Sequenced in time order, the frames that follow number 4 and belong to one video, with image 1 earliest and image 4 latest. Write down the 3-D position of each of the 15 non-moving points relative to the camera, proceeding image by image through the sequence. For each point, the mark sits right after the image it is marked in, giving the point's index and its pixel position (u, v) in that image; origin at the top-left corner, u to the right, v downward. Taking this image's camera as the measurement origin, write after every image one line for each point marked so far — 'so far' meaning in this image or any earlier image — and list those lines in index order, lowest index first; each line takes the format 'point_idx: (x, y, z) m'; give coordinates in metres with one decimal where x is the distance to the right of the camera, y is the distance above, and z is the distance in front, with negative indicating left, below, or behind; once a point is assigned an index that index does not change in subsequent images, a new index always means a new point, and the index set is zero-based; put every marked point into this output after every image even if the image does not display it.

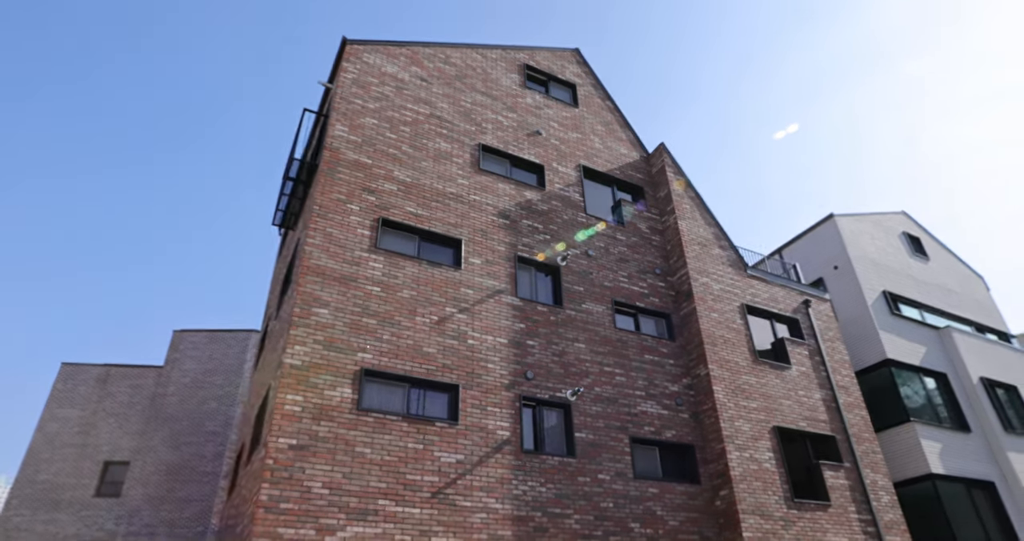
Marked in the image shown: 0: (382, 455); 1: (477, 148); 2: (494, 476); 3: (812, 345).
0: (-1.9, -2.6, +8.5) m
1: (-0.8, +2.7, +13.0) m
2: (-0.3, -3.2, +9.2) m
3: (+7.3, -1.8, +14.4) m
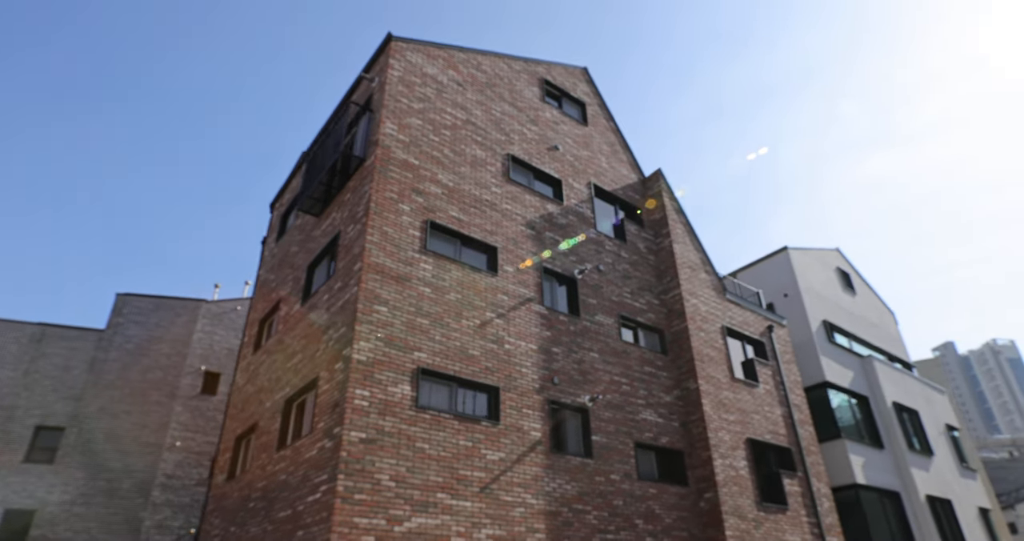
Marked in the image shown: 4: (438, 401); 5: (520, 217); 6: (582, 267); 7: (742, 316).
0: (-1.1, -2.7, +9.1) m
1: (-0.1, +2.6, +13.6) m
2: (+0.3, -3.4, +10.0) m
3: (+7.2, -2.6, +16.1) m
4: (-1.2, -2.1, +9.6) m
5: (+0.2, +1.2, +12.9) m
6: (+1.6, +0.1, +13.5) m
7: (+6.4, -1.3, +16.3) m
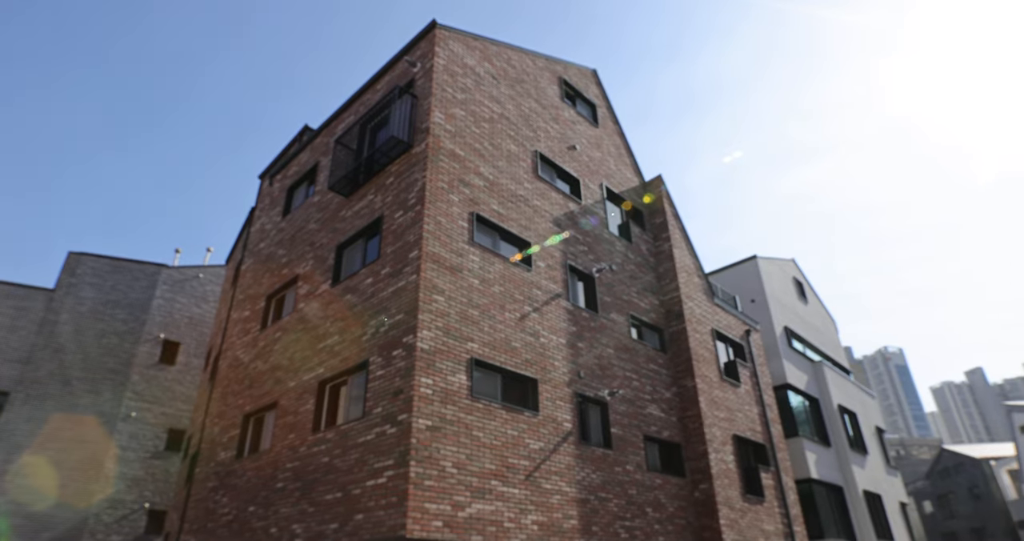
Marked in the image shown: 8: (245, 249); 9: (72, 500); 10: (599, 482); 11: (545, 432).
0: (-0.3, -2.7, +9.4) m
1: (+0.5, +2.7, +13.8) m
2: (+0.9, -3.4, +10.5) m
3: (+7.1, -2.9, +17.4) m
4: (-0.4, -2.0, +9.9) m
5: (+0.8, +1.3, +13.3) m
6: (+2.1, +0.1, +14.1) m
7: (+6.4, -1.5, +17.5) m
8: (-8.1, +0.7, +17.7) m
9: (-14.8, -7.7, +19.8) m
10: (+1.6, -4.0, +11.1) m
11: (+0.6, -2.9, +10.4) m
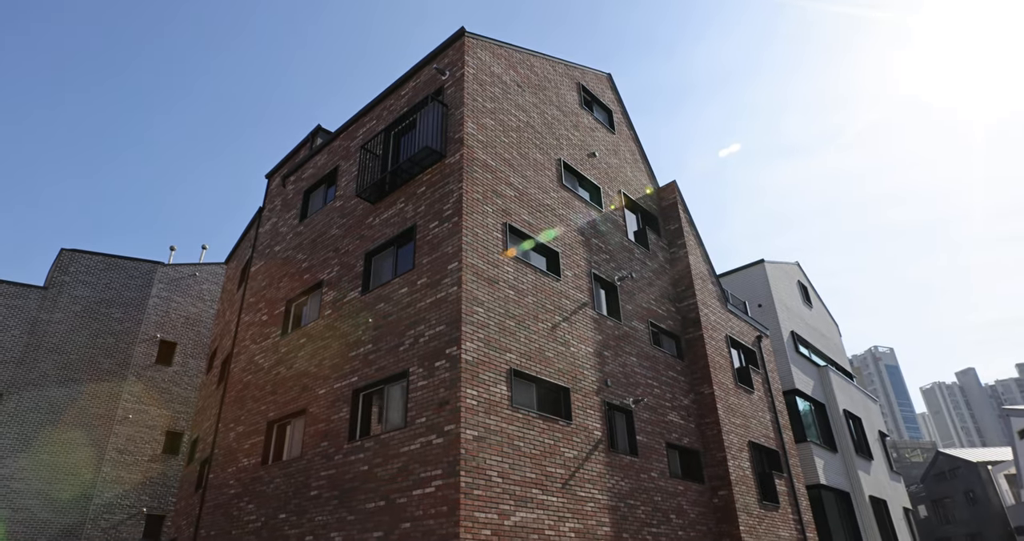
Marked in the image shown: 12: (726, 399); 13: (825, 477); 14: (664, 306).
0: (+0.3, -2.9, +9.5) m
1: (+1.1, +2.5, +14.0) m
2: (+1.5, -3.6, +10.7) m
3: (+7.5, -3.1, +17.7) m
4: (+0.2, -2.2, +10.0) m
5: (+1.4, +1.1, +13.4) m
6: (+2.6, -0.1, +14.3) m
7: (+6.8, -1.7, +17.8) m
8: (-7.6, +0.6, +17.6) m
9: (-14.5, -7.7, +19.6) m
10: (+2.2, -4.2, +11.3) m
11: (+1.2, -3.1, +10.6) m
12: (+5.4, -3.3, +15.0) m
13: (+10.0, -6.6, +19.0) m
14: (+4.0, -1.0, +15.7) m
